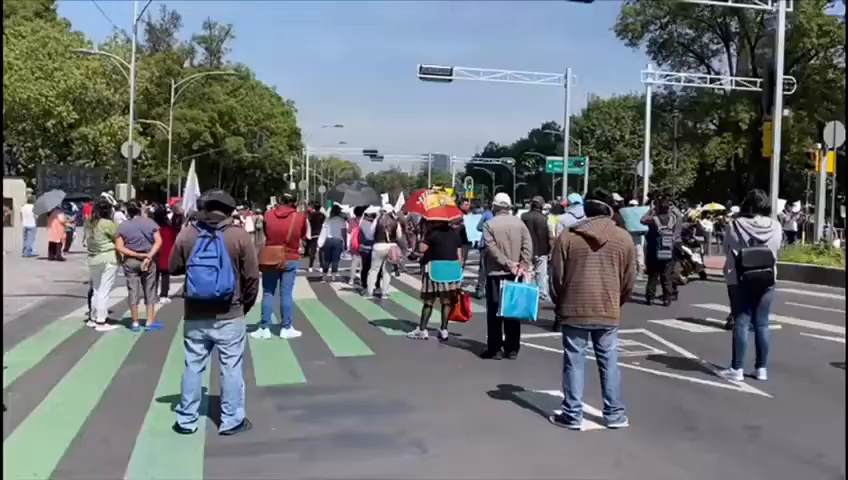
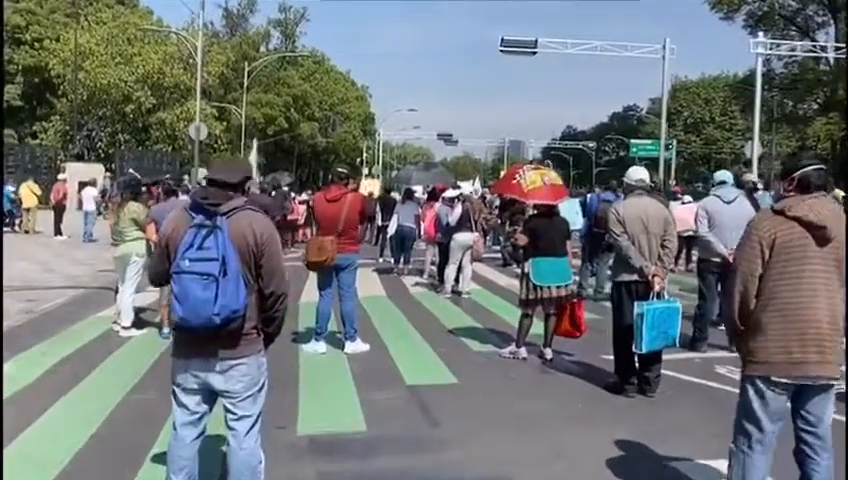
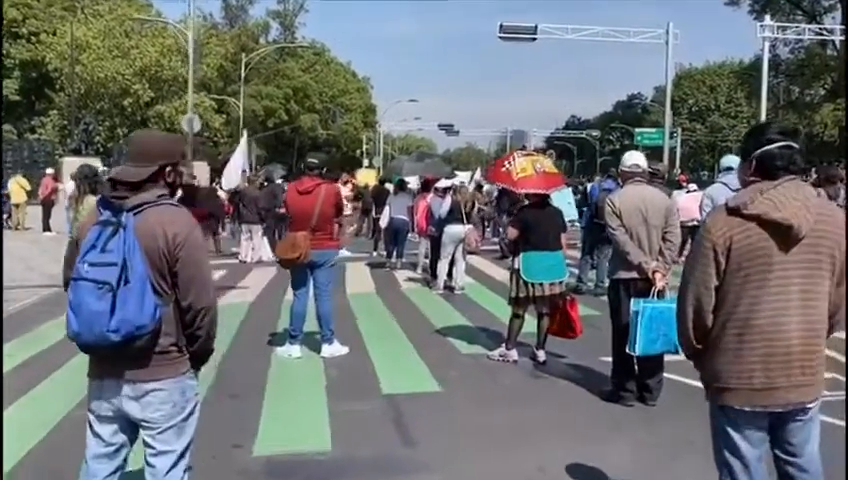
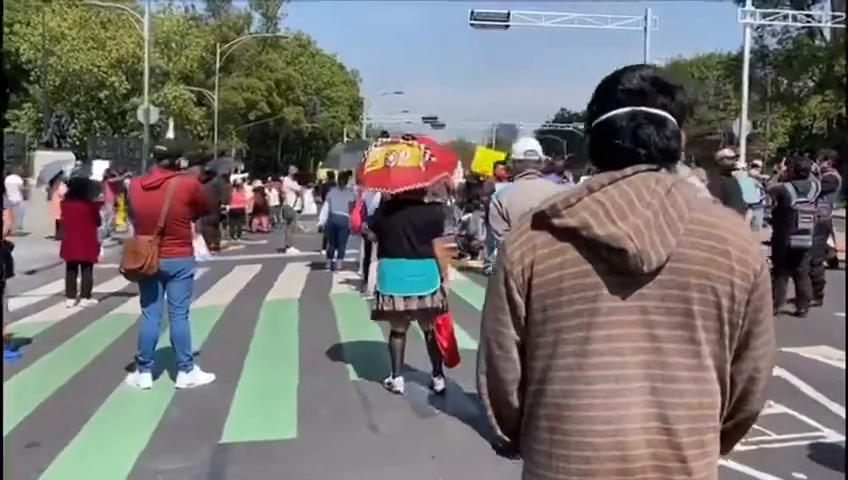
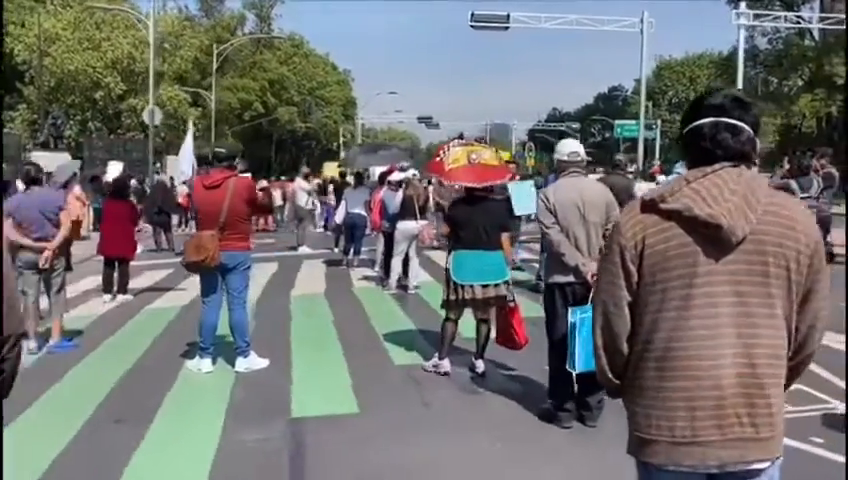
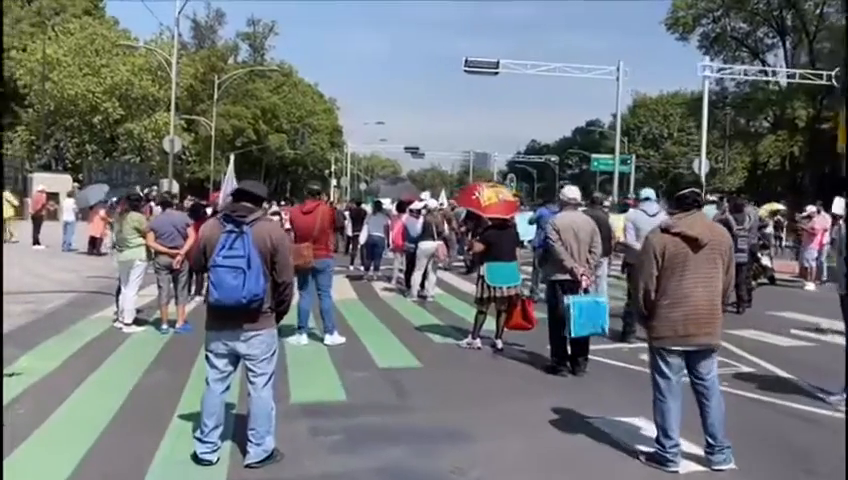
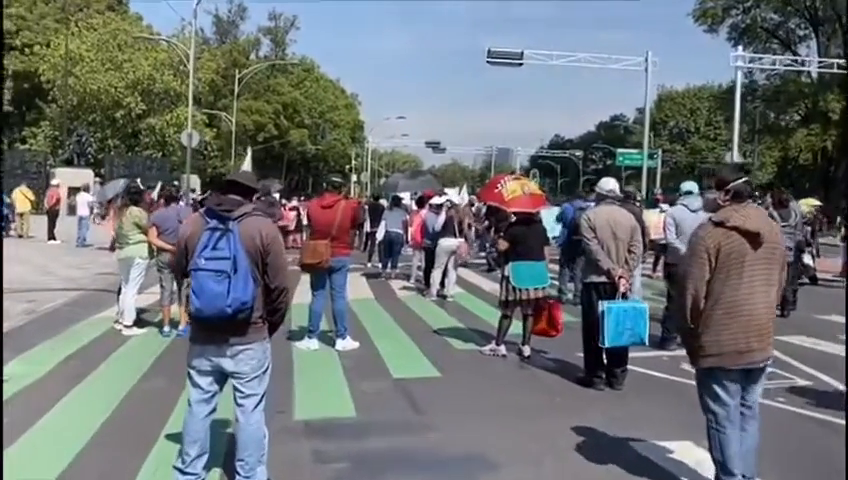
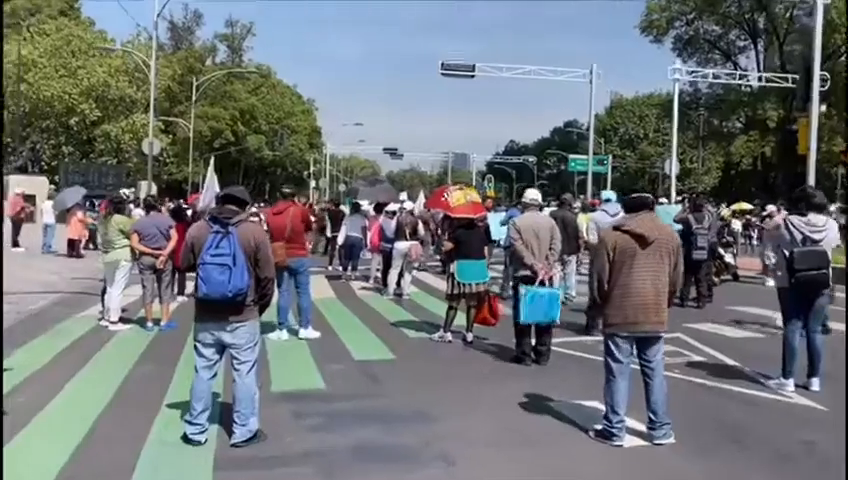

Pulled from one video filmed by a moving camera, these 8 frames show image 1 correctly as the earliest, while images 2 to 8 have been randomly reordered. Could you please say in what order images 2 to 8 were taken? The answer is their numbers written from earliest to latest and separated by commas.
8, 6, 7, 2, 3, 5, 4
